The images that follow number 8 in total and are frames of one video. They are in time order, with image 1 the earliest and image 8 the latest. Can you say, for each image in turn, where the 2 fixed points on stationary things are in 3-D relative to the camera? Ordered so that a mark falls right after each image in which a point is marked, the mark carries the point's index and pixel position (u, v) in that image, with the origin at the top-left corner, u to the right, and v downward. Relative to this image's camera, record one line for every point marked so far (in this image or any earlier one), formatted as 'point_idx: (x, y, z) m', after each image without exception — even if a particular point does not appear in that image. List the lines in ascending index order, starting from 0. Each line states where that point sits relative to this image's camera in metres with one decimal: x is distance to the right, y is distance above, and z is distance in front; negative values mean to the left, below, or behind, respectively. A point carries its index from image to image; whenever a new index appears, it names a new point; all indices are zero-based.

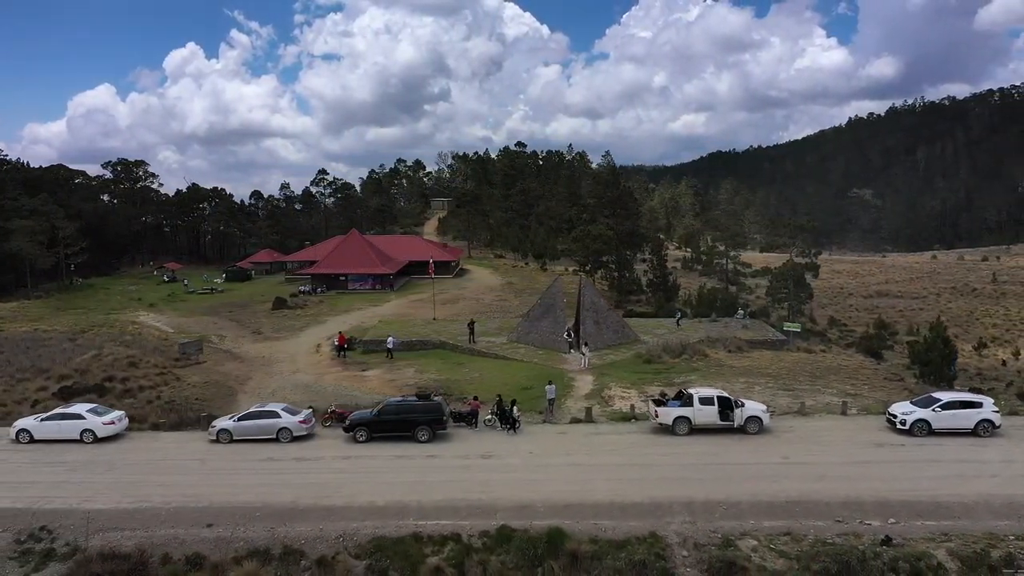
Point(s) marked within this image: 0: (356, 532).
0: (-3.0, -4.7, +15.5) m
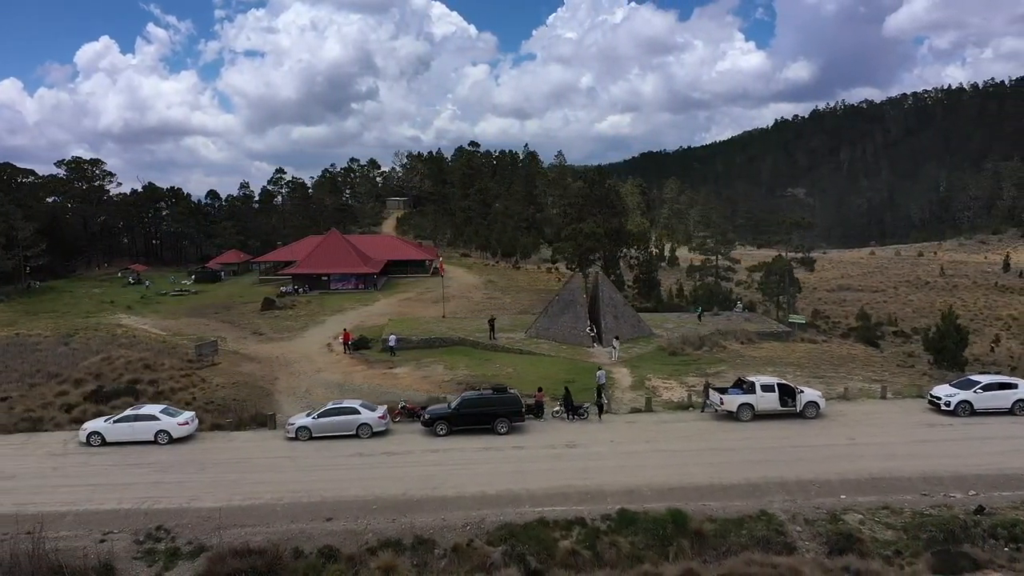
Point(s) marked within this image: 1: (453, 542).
0: (-0.6, -4.6, +16.0) m
1: (-1.1, -4.8, +15.3) m
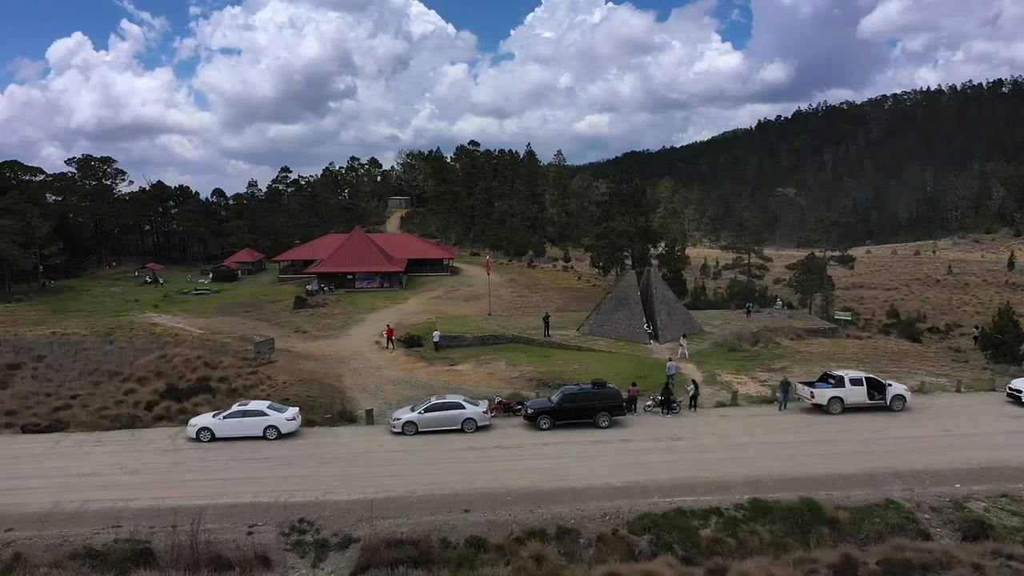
0: (+2.1, -4.5, +16.3) m
1: (+1.6, -4.7, +15.7) m
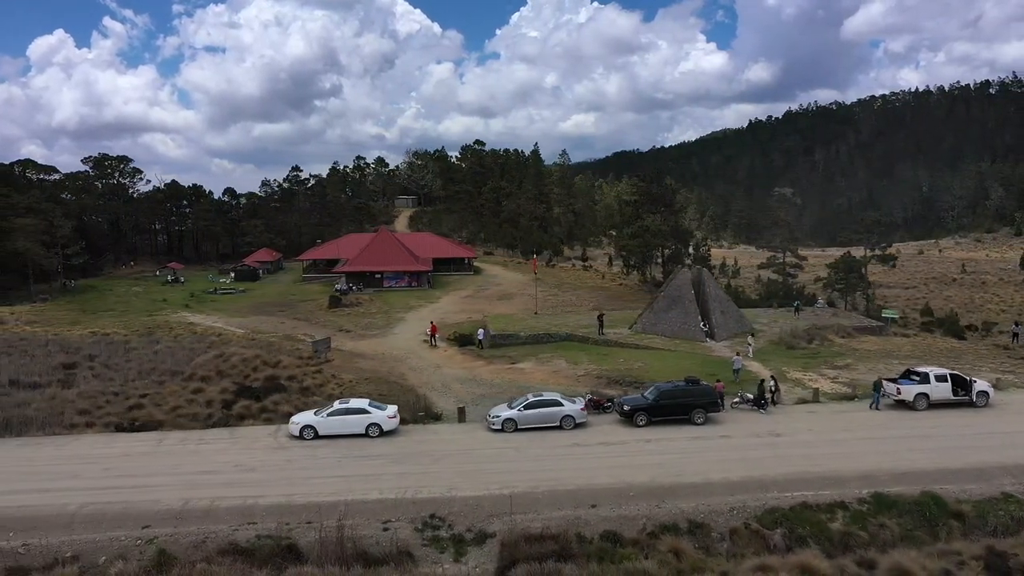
0: (+4.7, -4.4, +16.5) m
1: (+4.2, -4.7, +15.9) m
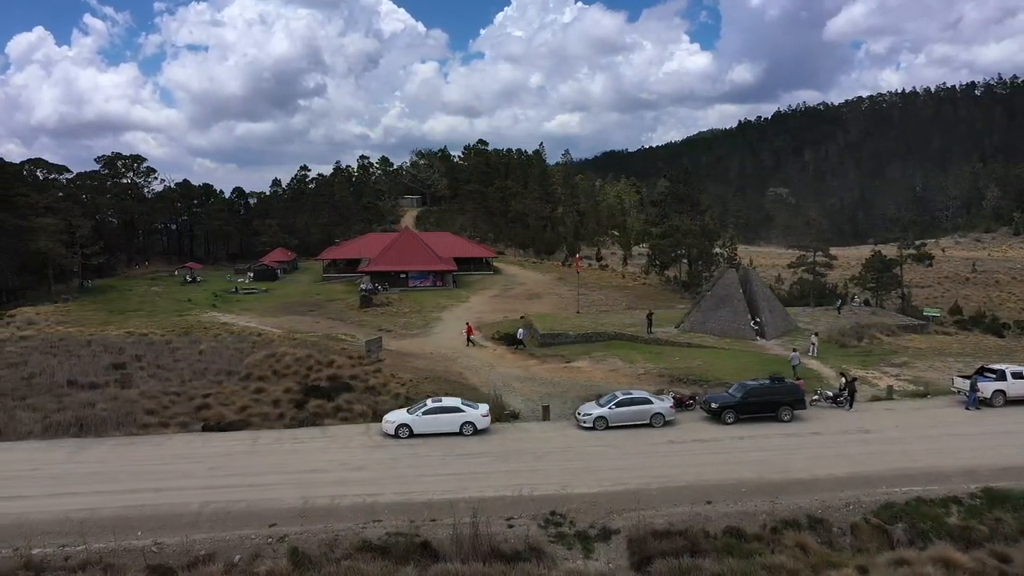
0: (+7.1, -4.4, +16.8) m
1: (+6.7, -4.6, +16.1) m
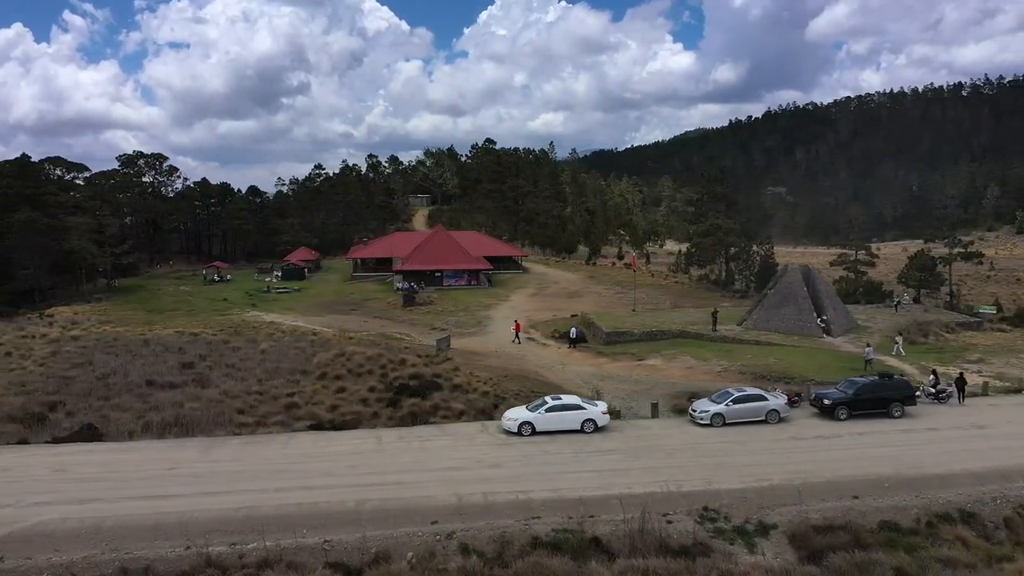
0: (+10.2, -4.3, +17.0) m
1: (+9.8, -4.6, +16.3) m
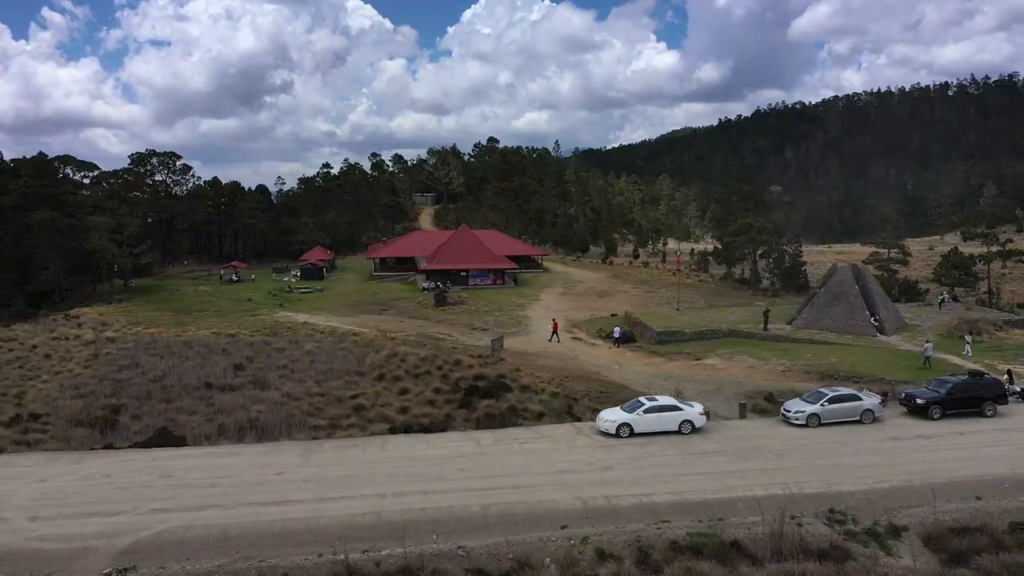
0: (+12.7, -4.3, +16.9) m
1: (+12.3, -4.5, +16.2) m
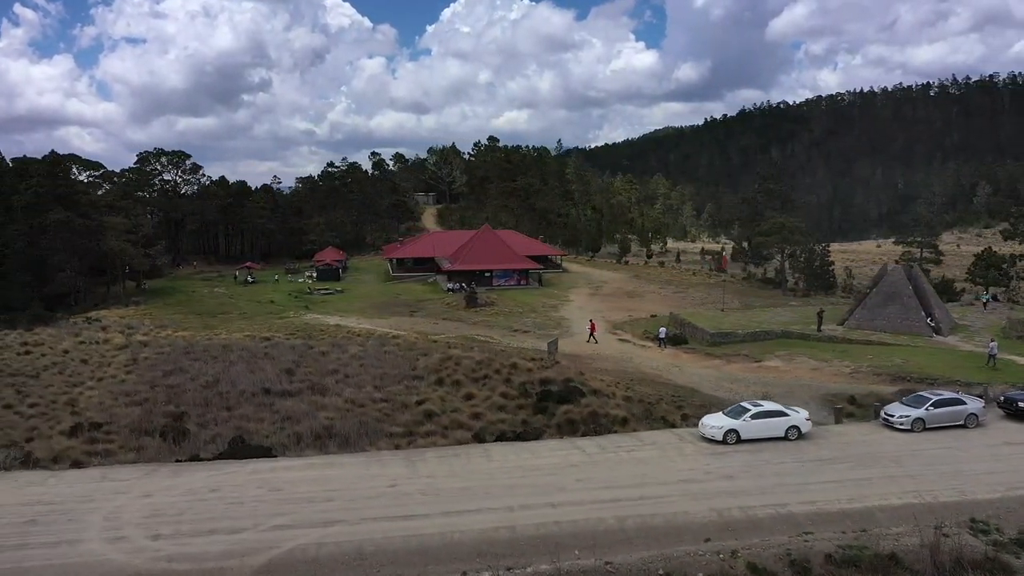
0: (+15.3, -4.3, +16.5) m
1: (+14.9, -4.6, +15.9) m
